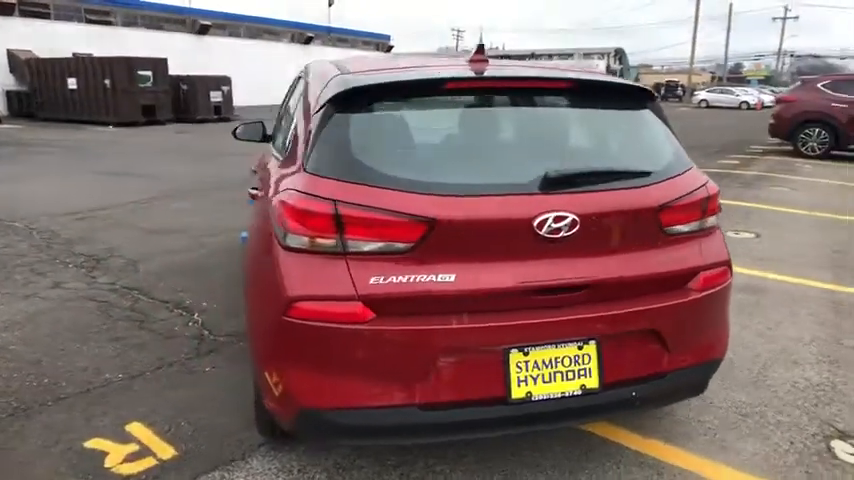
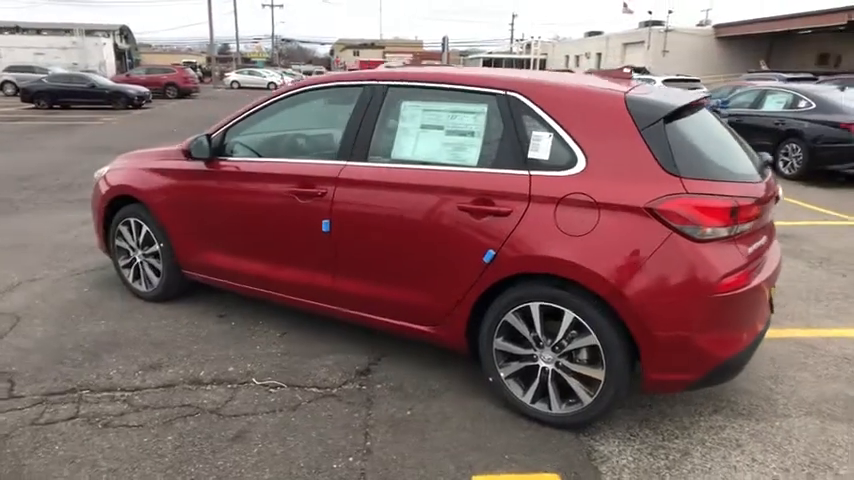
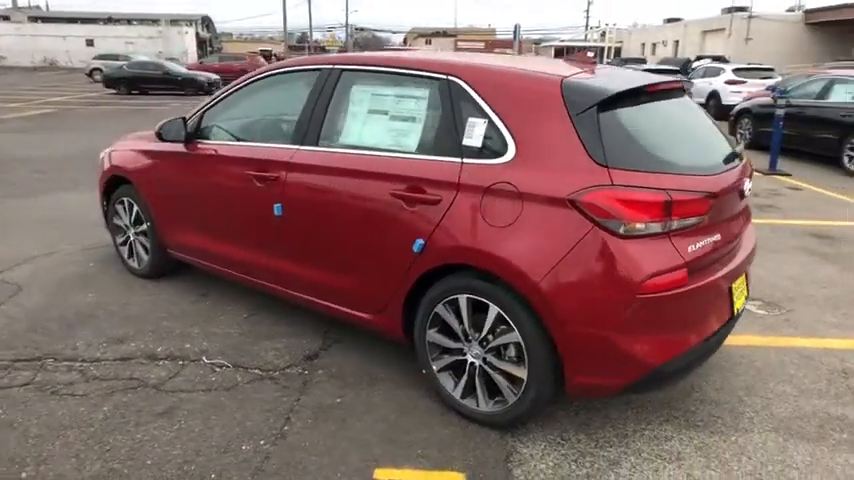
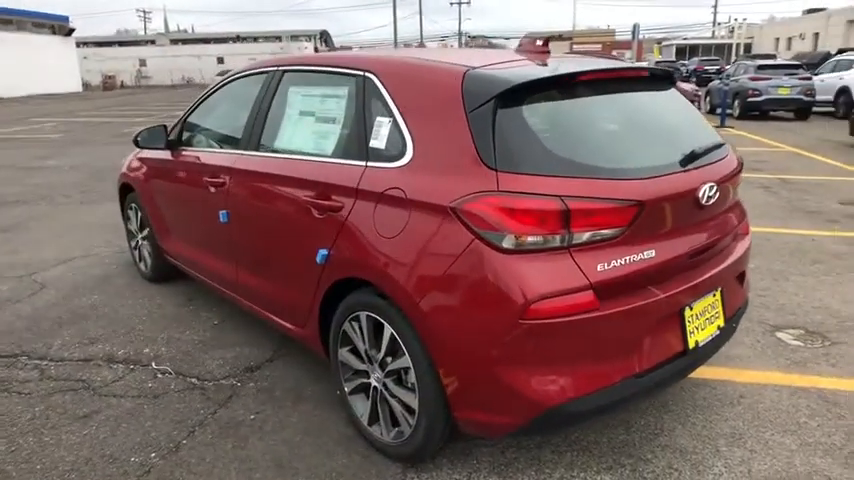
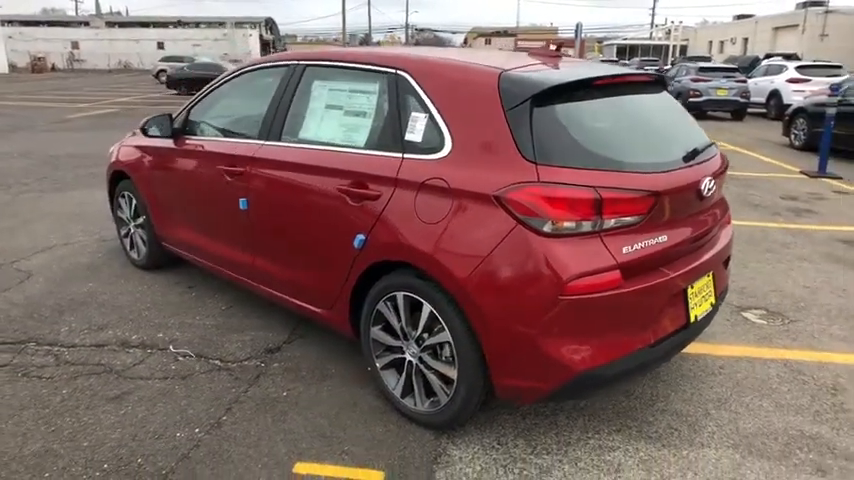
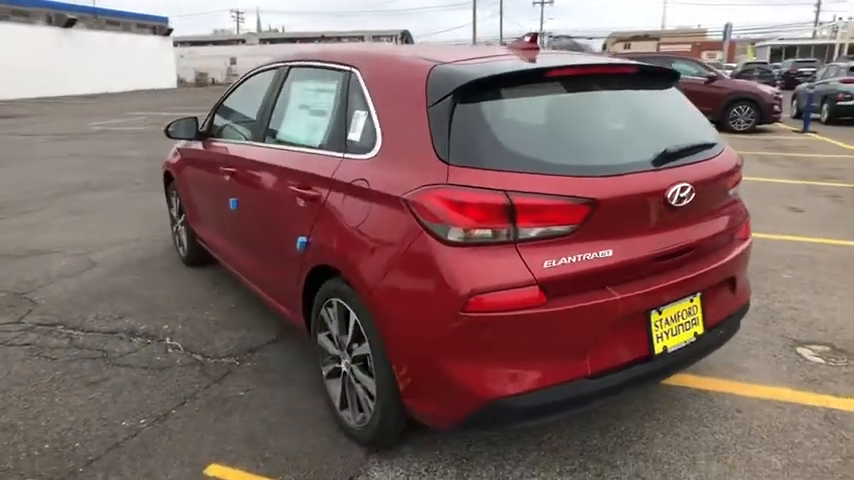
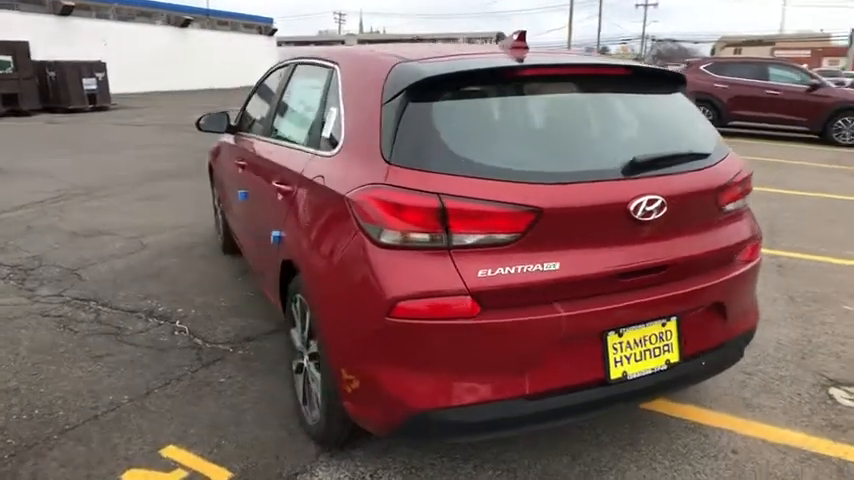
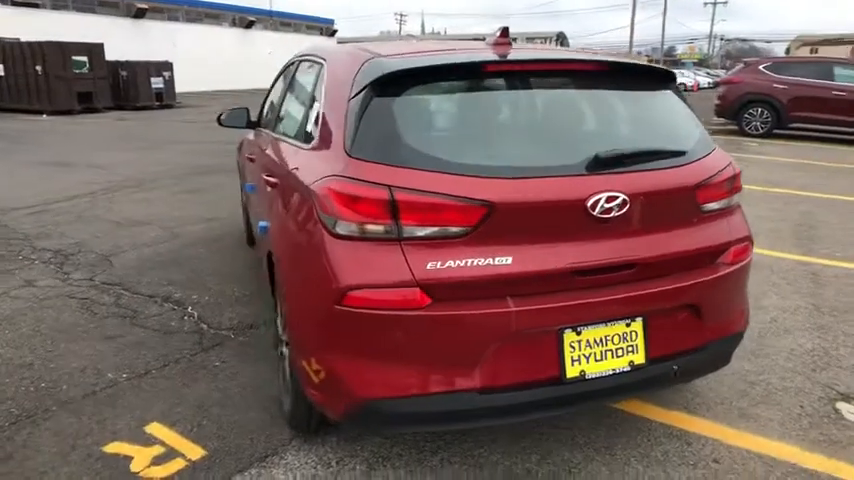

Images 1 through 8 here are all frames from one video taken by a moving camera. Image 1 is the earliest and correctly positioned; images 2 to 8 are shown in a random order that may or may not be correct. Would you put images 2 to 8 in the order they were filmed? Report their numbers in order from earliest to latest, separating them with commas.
8, 7, 6, 4, 5, 3, 2
